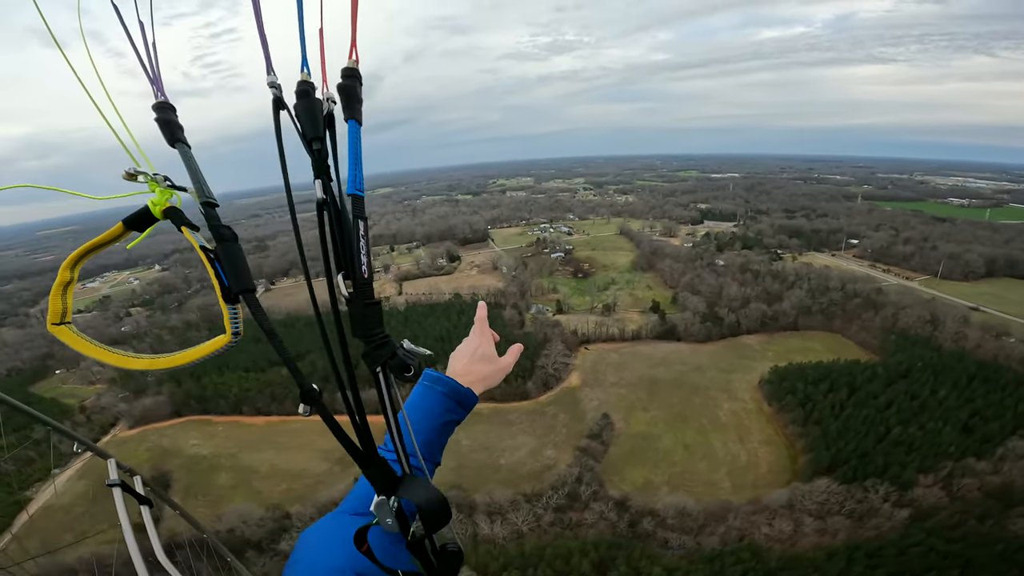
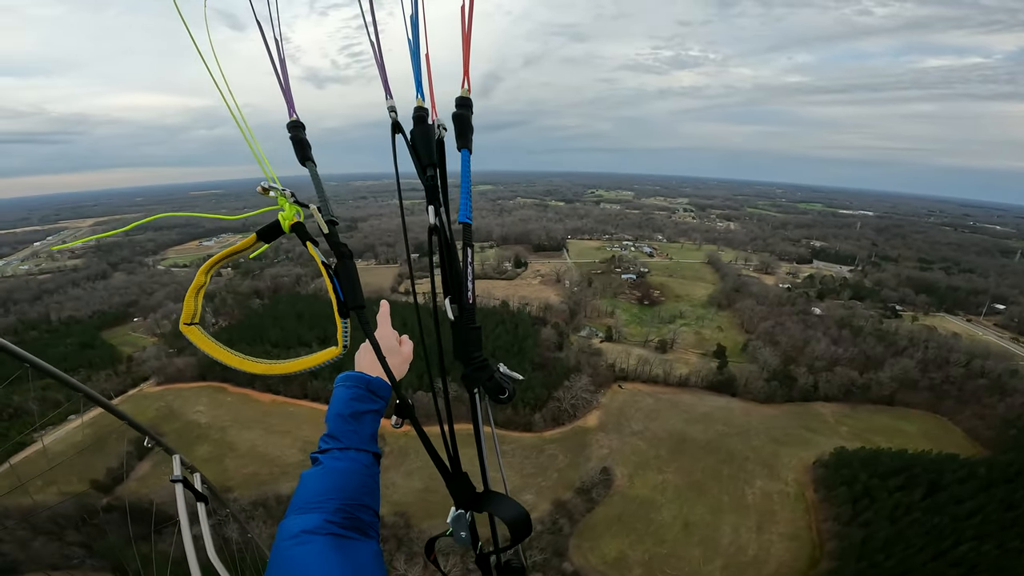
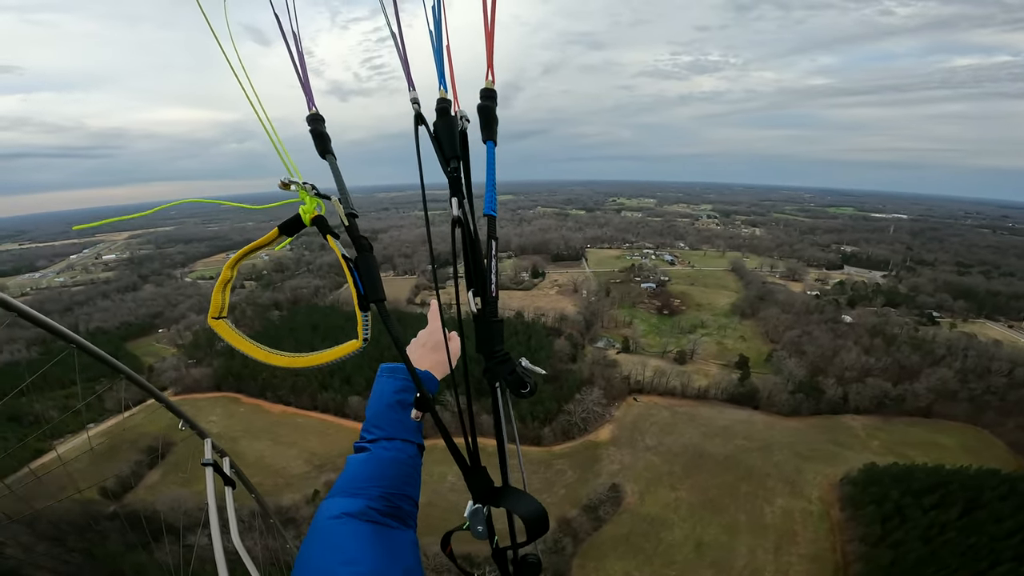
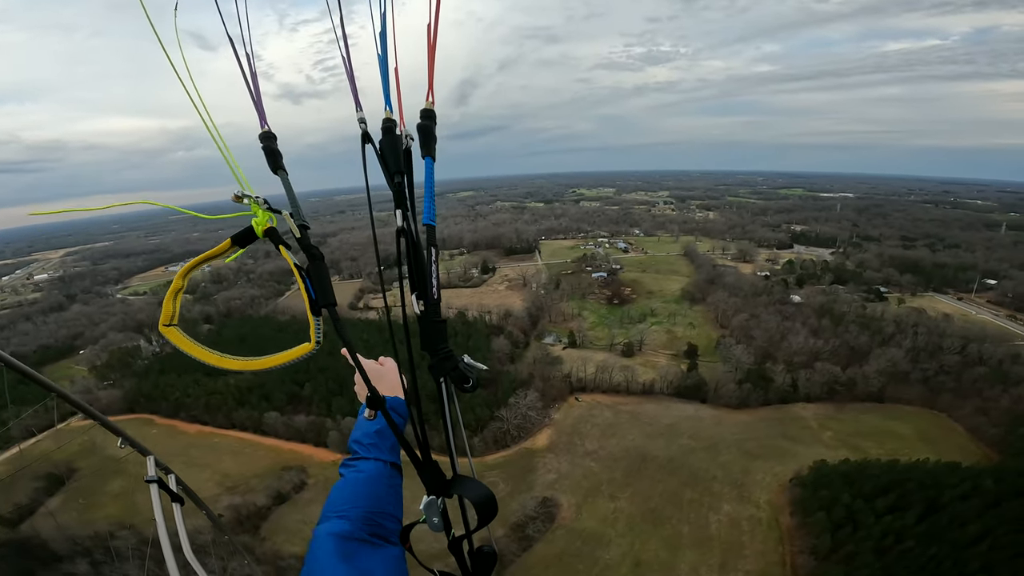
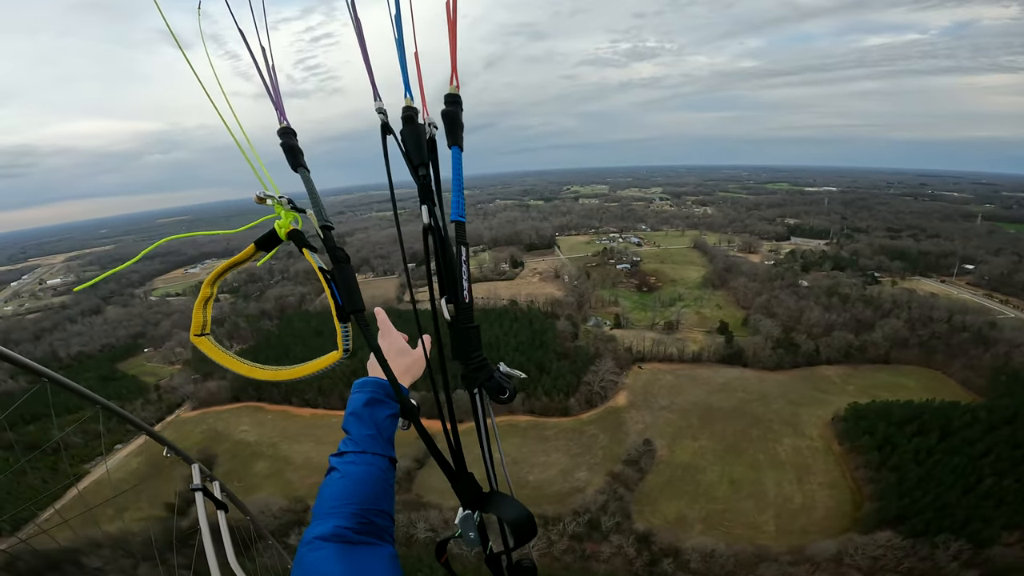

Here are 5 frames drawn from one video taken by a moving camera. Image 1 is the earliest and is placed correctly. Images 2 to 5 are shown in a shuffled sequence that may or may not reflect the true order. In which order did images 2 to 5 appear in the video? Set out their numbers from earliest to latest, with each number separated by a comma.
5, 2, 3, 4
